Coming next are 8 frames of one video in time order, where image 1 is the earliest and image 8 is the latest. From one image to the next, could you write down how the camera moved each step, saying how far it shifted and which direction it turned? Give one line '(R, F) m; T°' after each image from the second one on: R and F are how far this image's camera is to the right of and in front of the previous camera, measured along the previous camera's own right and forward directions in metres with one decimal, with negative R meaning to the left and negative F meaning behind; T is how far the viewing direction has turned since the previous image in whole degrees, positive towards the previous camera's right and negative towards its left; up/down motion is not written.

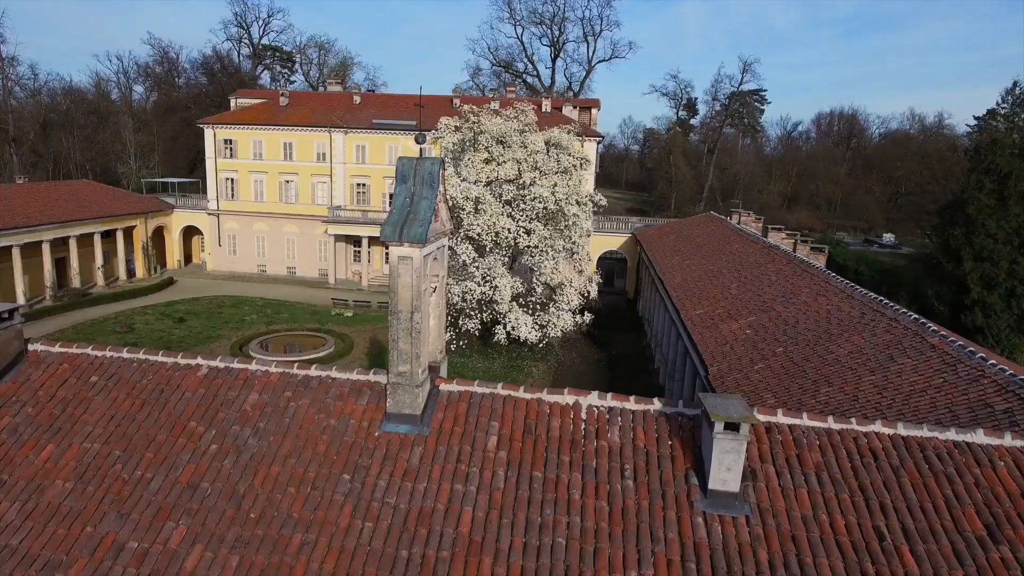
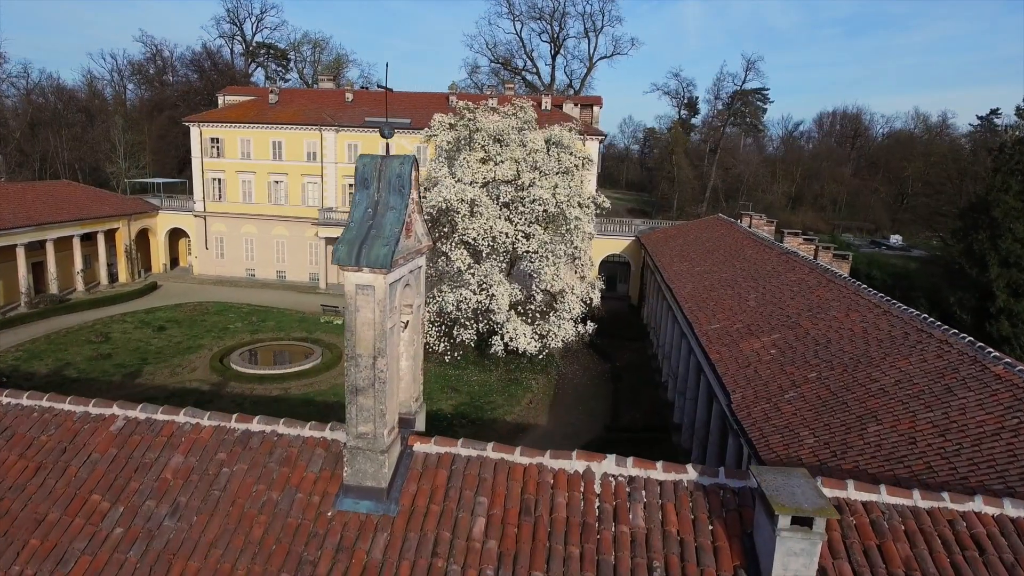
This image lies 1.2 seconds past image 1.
(+0.1, +1.5) m; 0°
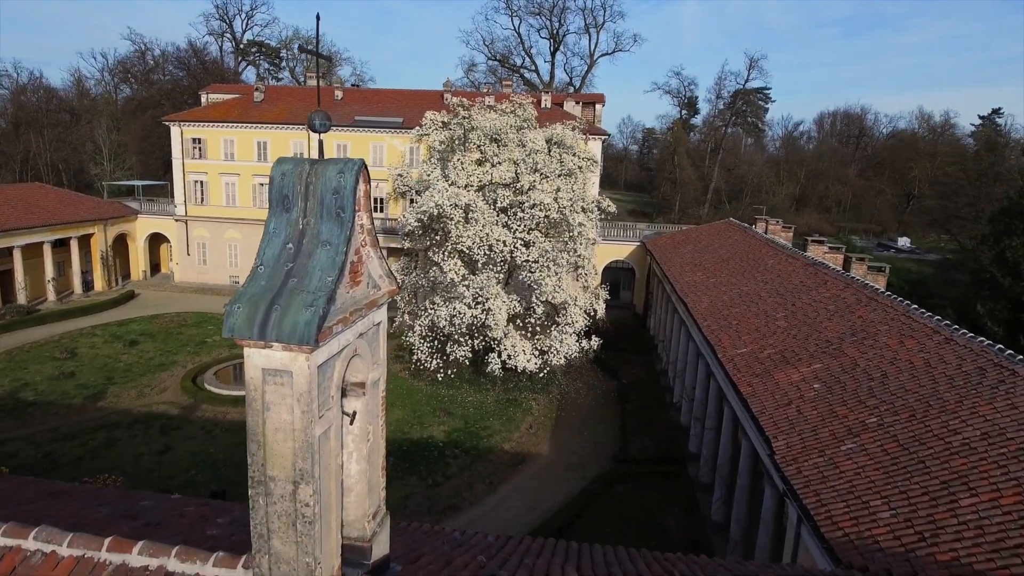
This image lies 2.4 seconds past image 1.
(0.0, +1.8) m; 0°
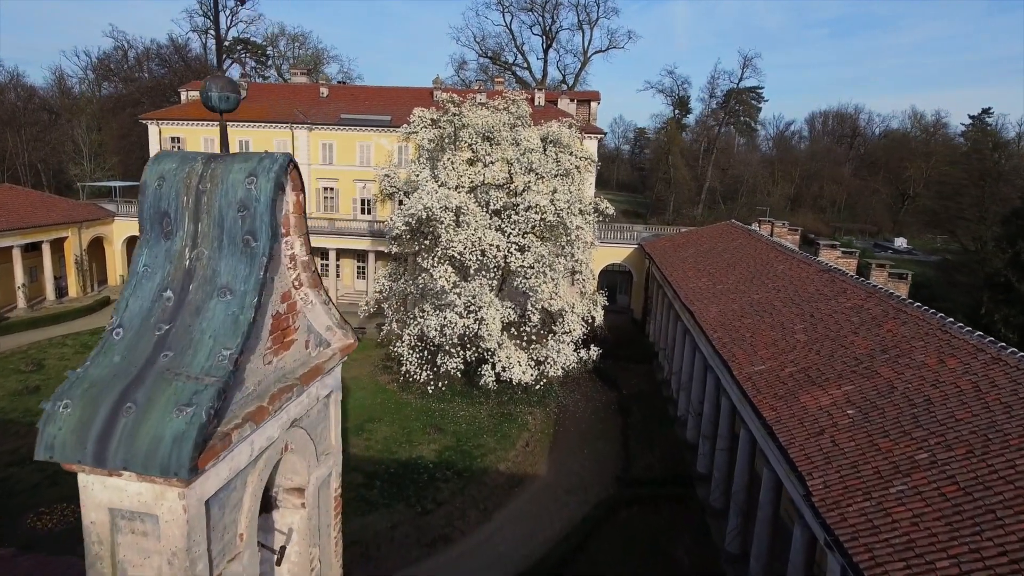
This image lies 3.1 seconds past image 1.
(-0.1, +1.2) m; +1°
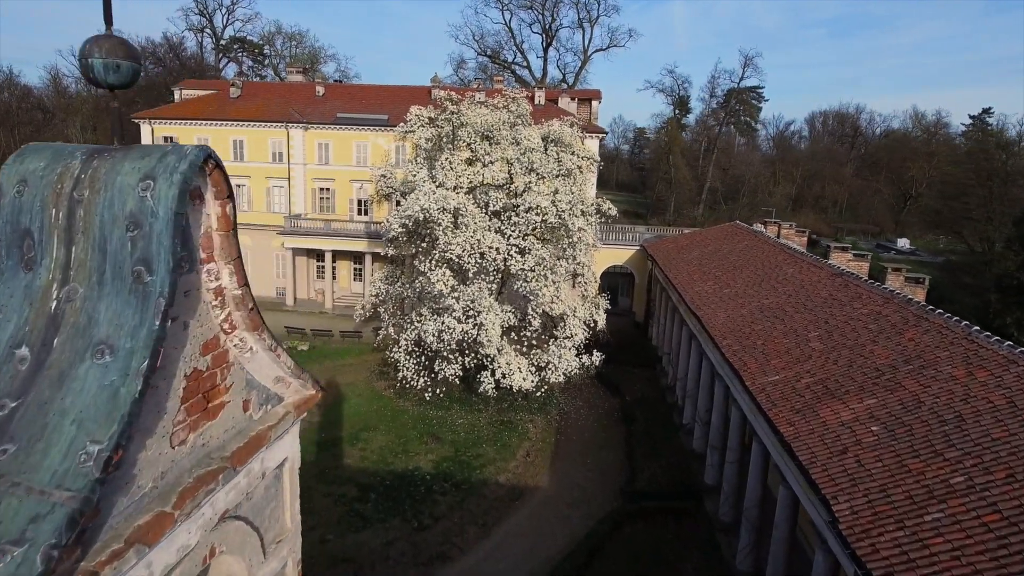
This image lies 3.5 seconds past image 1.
(0.0, +0.6) m; 0°
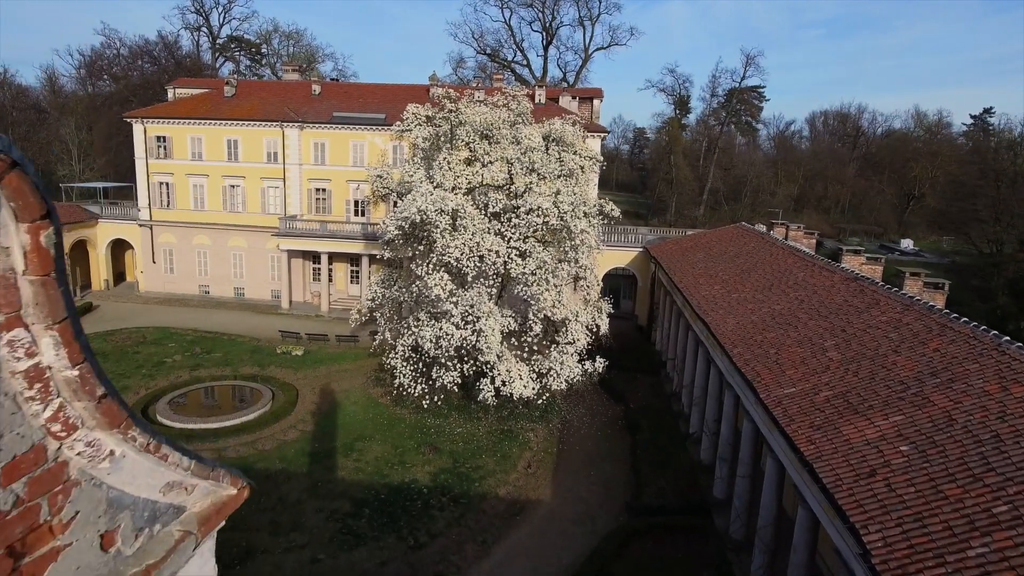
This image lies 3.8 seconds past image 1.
(0.0, +0.6) m; 0°
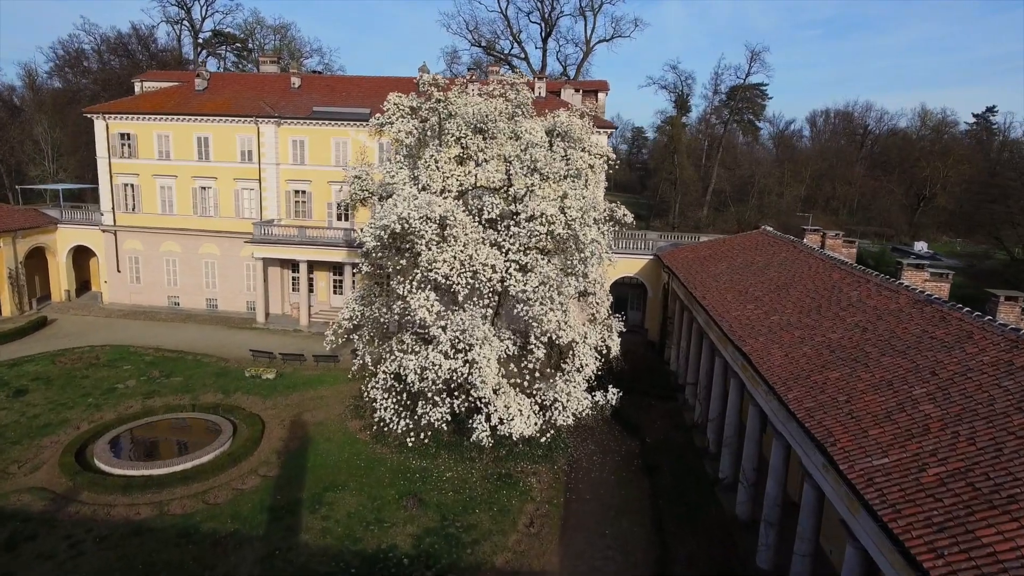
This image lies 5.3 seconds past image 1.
(0.0, +2.7) m; 0°
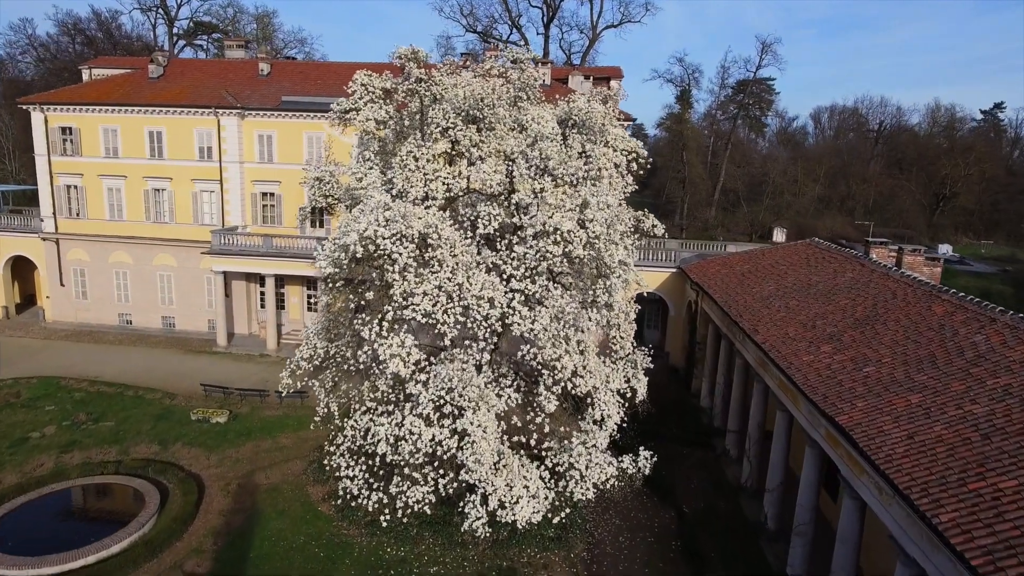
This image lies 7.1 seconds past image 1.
(-0.1, +3.7) m; 0°
